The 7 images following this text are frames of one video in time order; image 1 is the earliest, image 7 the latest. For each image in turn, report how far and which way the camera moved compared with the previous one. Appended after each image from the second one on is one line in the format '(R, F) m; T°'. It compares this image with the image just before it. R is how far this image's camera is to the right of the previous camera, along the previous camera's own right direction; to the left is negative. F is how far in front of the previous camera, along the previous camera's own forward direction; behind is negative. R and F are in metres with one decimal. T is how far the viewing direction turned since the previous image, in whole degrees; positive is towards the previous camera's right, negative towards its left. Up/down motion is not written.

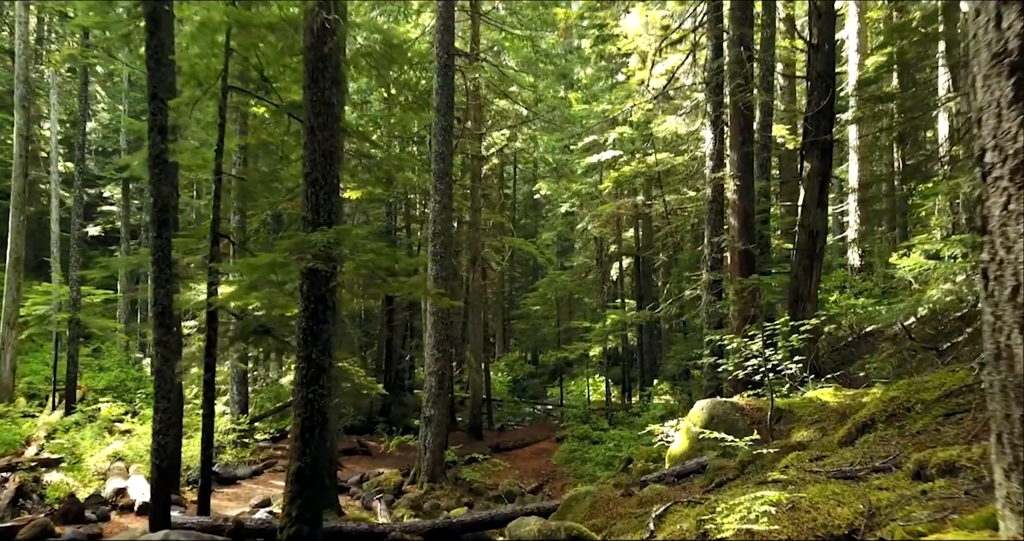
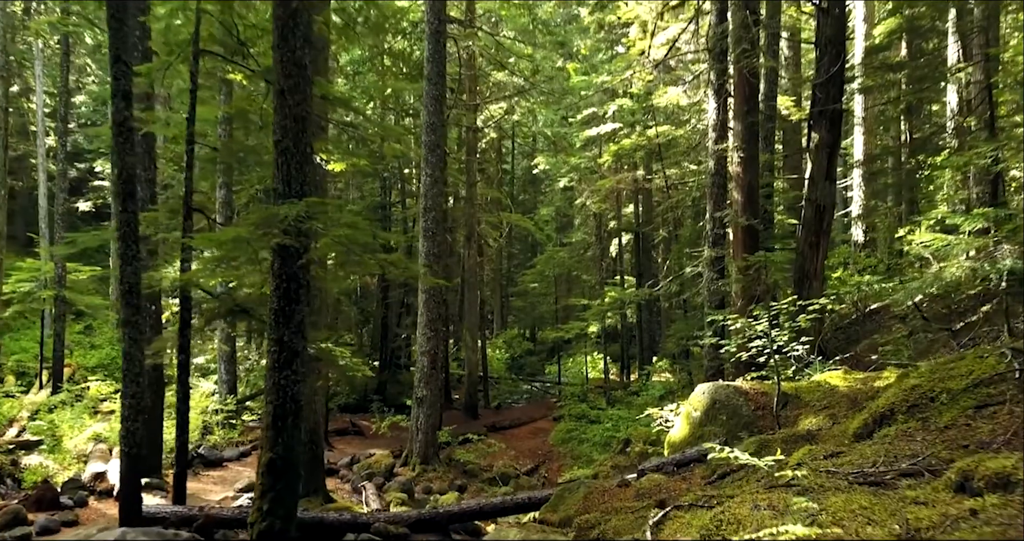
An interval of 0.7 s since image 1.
(+0.1, +0.5) m; 0°
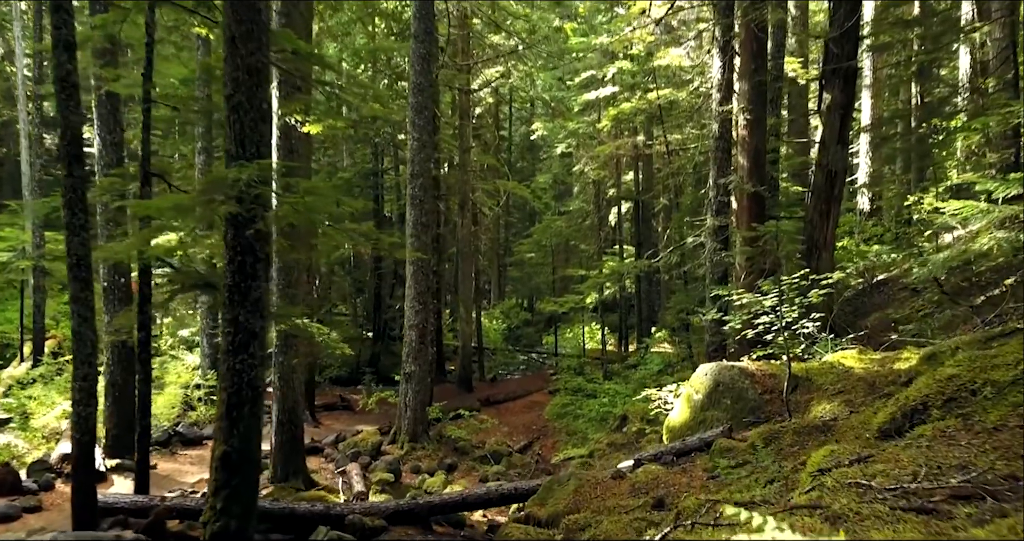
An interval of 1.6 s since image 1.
(+0.1, +0.6) m; 0°
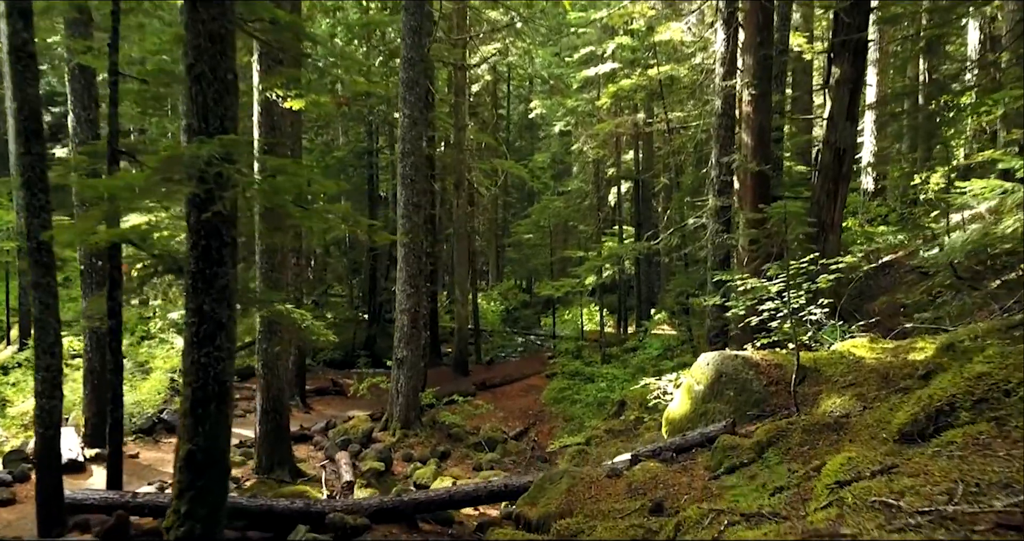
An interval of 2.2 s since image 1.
(+0.1, +0.4) m; 0°
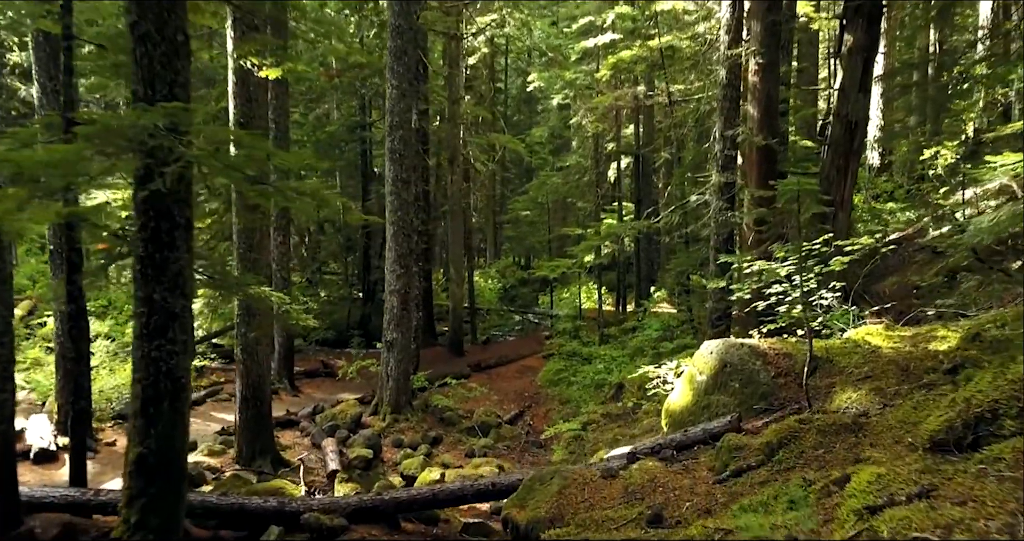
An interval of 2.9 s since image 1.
(+0.1, +0.5) m; 0°
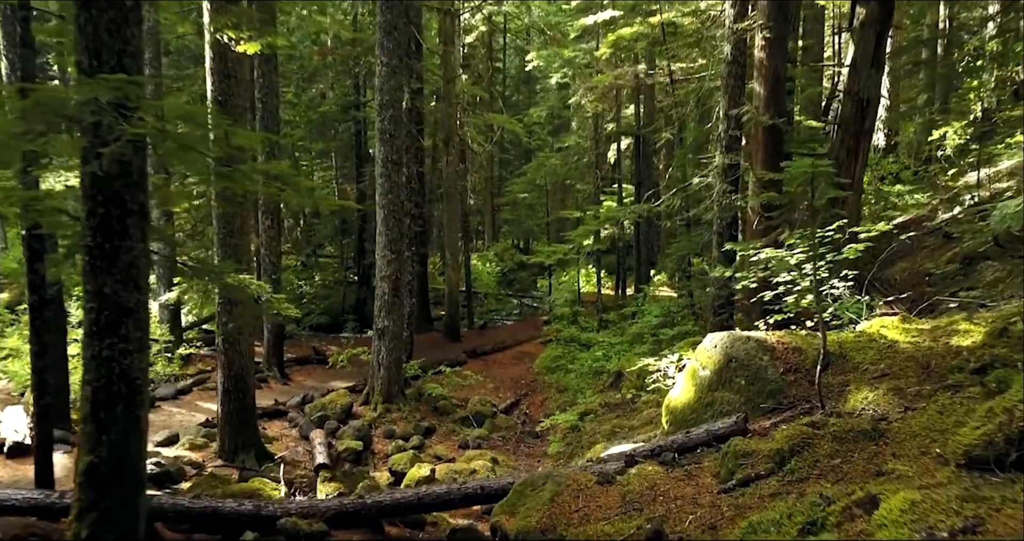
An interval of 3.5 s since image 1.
(+0.1, +0.4) m; 0°
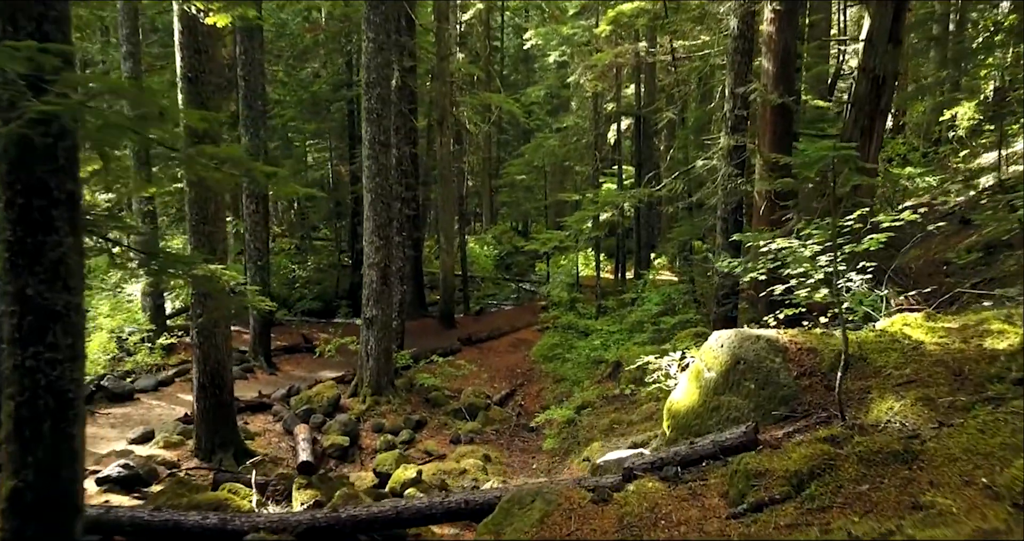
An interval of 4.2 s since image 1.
(+0.1, +0.5) m; 0°
